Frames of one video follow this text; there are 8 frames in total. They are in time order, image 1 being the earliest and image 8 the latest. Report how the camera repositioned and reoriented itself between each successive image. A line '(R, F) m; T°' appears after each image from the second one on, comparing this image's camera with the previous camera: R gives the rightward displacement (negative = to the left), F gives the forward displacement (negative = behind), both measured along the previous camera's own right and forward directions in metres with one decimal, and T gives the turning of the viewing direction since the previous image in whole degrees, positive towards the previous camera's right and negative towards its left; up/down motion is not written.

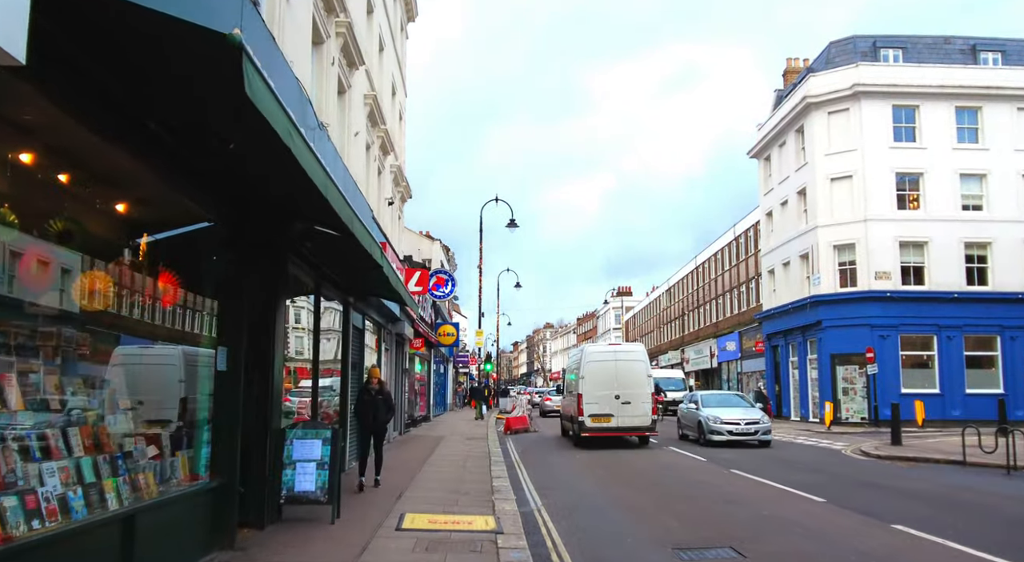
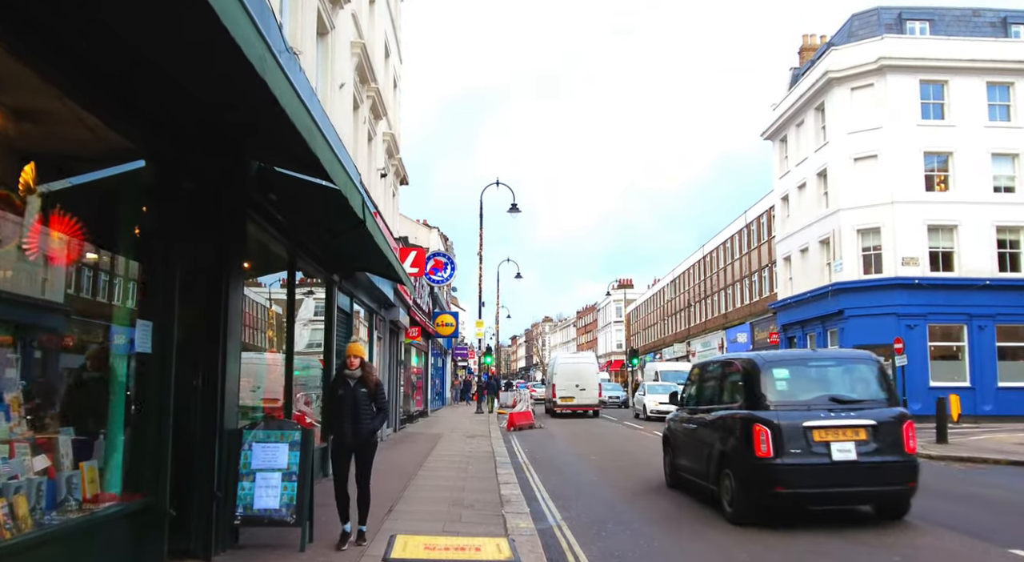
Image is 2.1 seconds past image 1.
(-0.2, +1.8) m; 0°
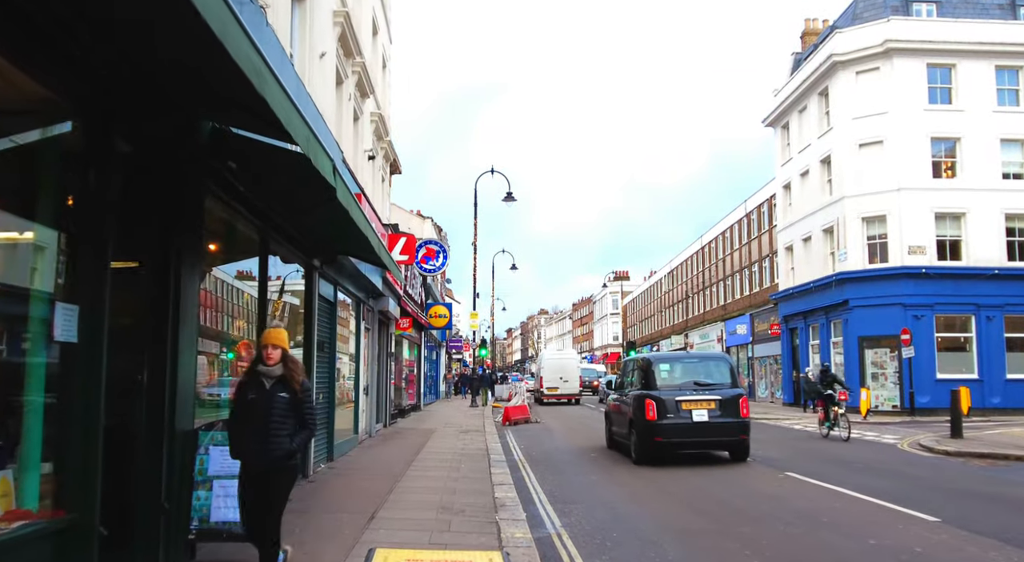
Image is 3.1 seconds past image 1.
(0.0, +0.8) m; 0°
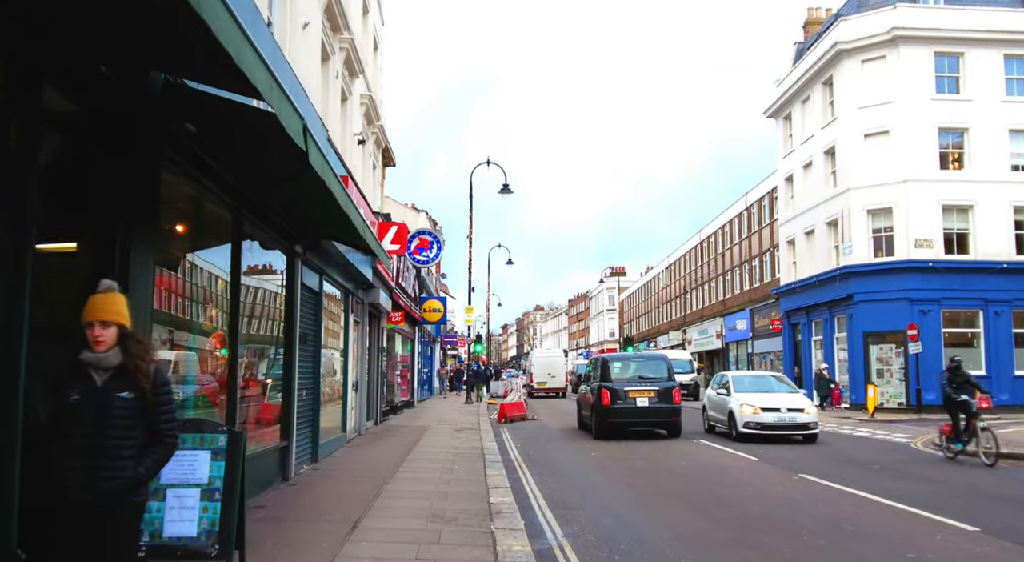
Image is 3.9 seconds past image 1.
(0.0, +0.7) m; 0°
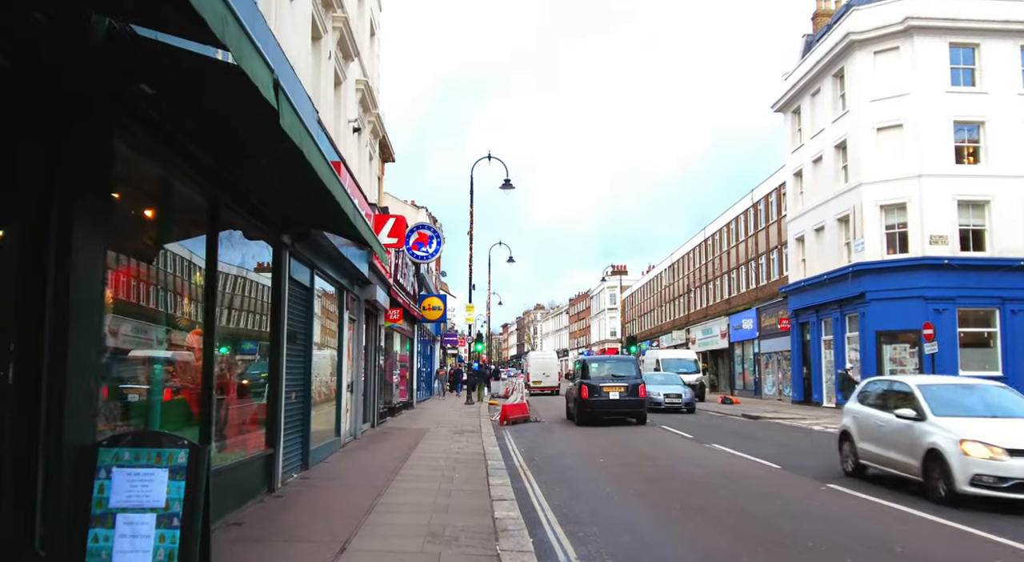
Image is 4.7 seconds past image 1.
(-0.1, +0.8) m; 0°
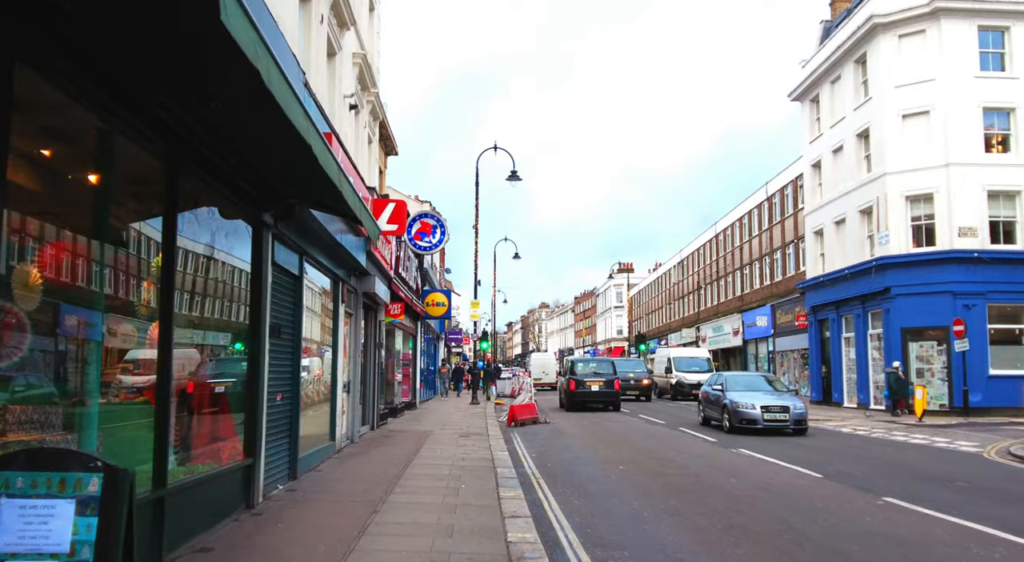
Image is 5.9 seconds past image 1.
(-0.1, +1.1) m; 0°
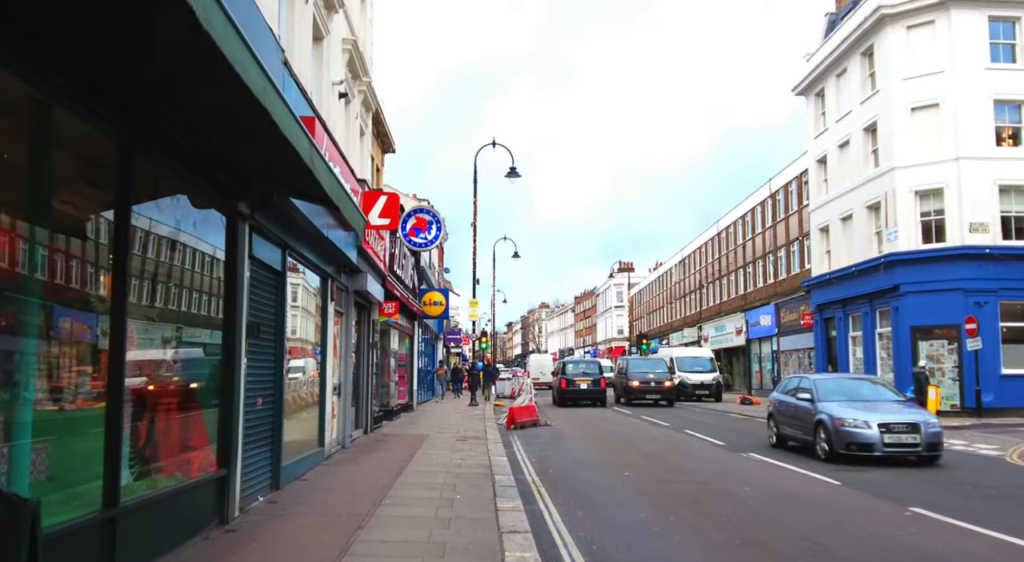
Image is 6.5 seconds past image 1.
(0.0, +0.6) m; 0°
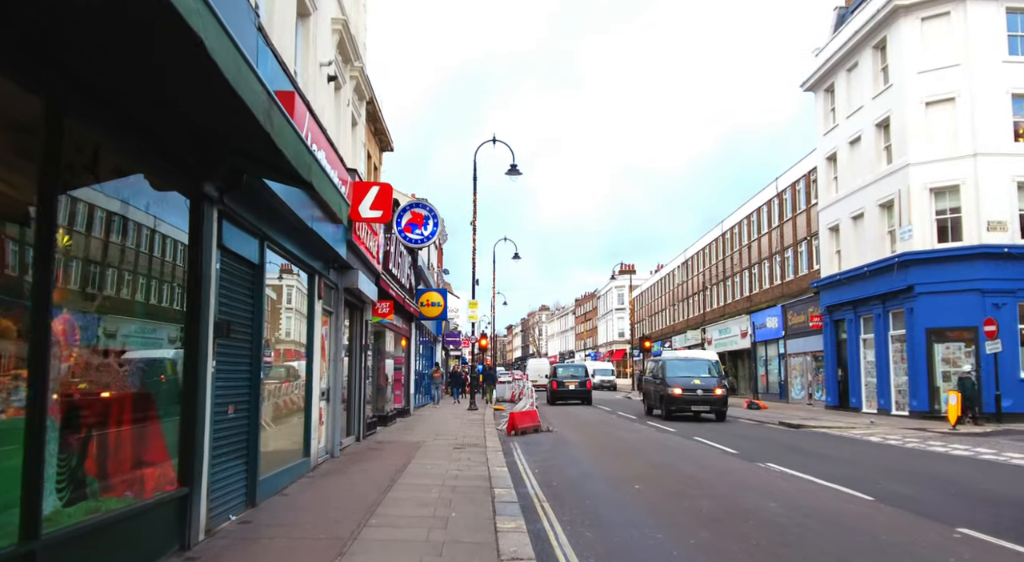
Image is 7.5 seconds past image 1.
(0.0, +0.8) m; 0°
